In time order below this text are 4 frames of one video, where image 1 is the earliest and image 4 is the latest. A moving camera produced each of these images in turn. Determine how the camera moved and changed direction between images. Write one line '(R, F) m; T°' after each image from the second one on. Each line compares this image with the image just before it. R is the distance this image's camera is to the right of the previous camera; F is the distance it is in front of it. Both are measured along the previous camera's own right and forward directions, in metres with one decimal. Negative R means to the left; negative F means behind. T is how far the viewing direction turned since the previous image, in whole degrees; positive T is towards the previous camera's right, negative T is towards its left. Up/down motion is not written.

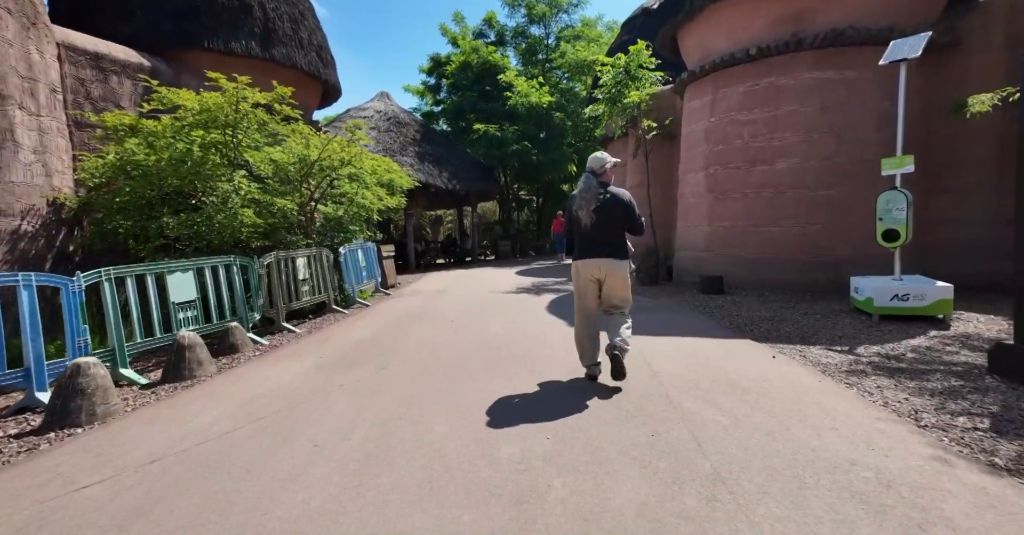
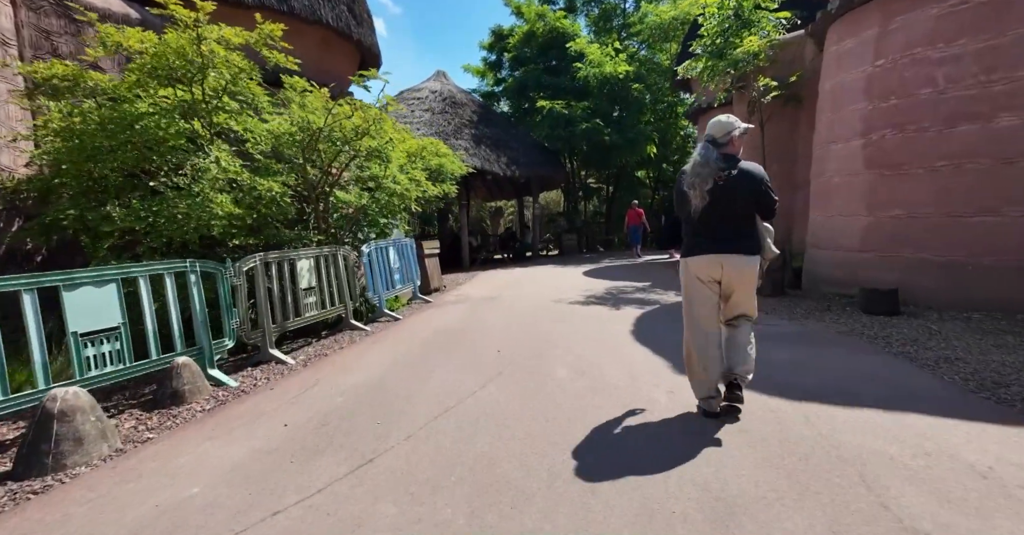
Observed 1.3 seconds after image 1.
(-0.1, +2.1) m; -7°
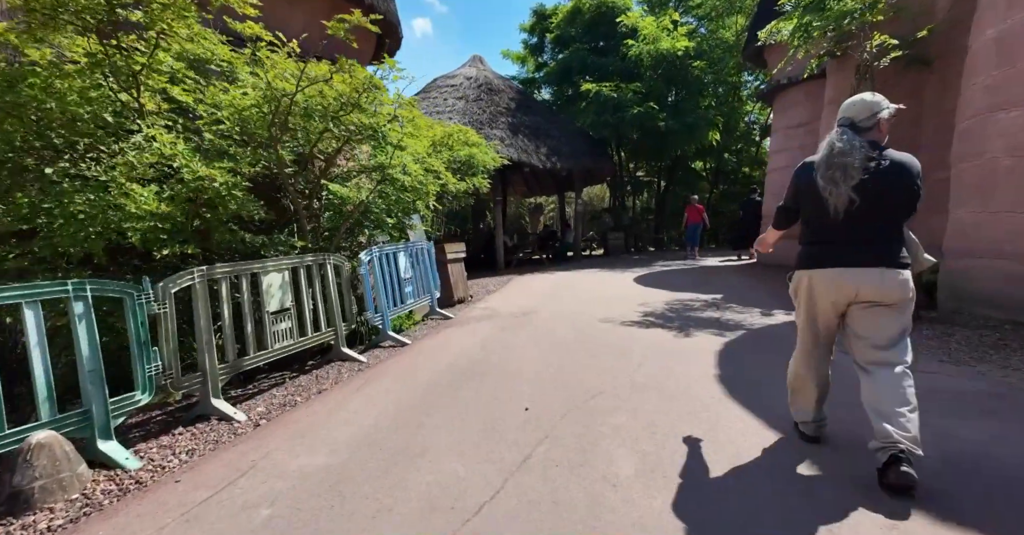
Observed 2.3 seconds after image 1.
(0.0, +1.6) m; -5°
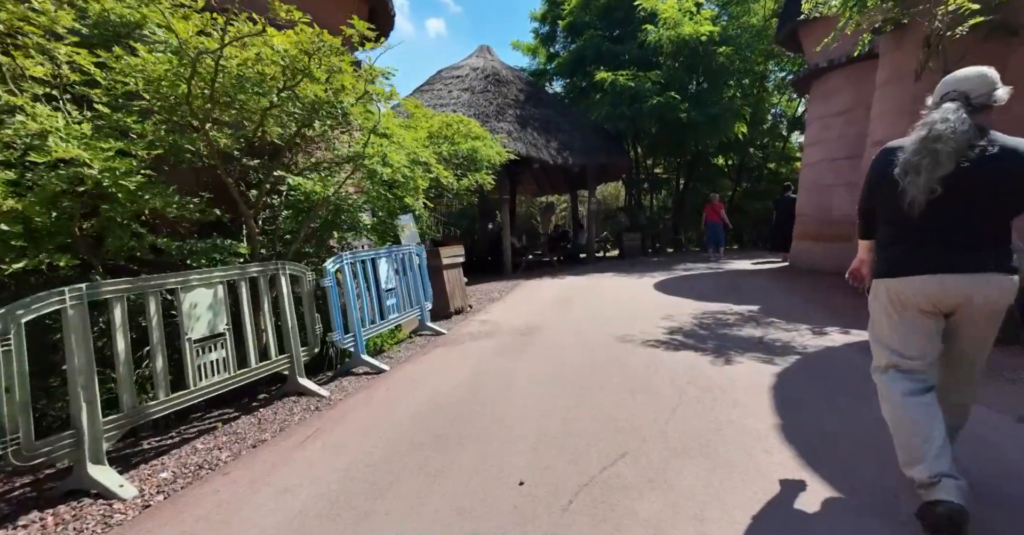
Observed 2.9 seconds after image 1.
(+0.1, +1.0) m; -1°
